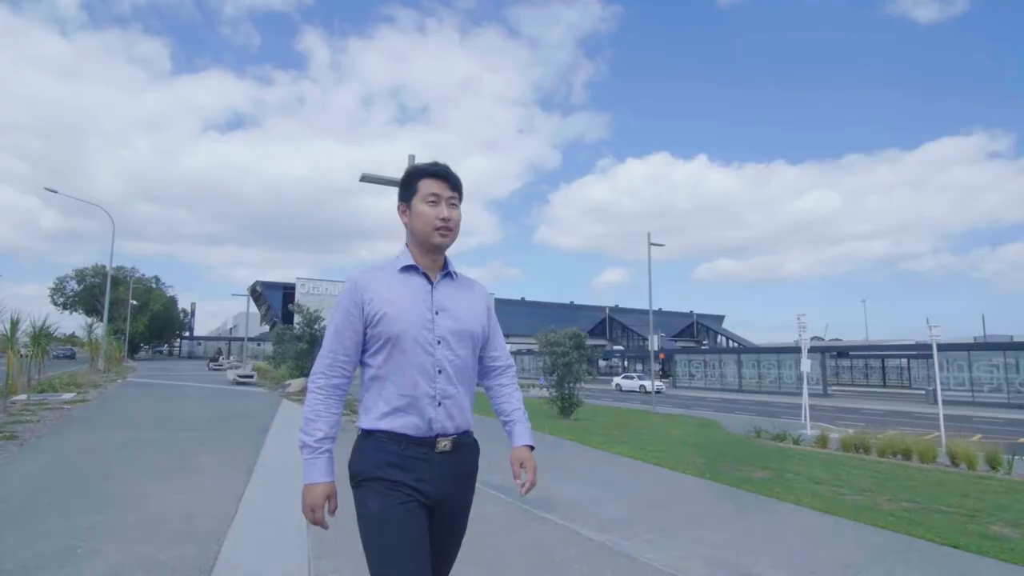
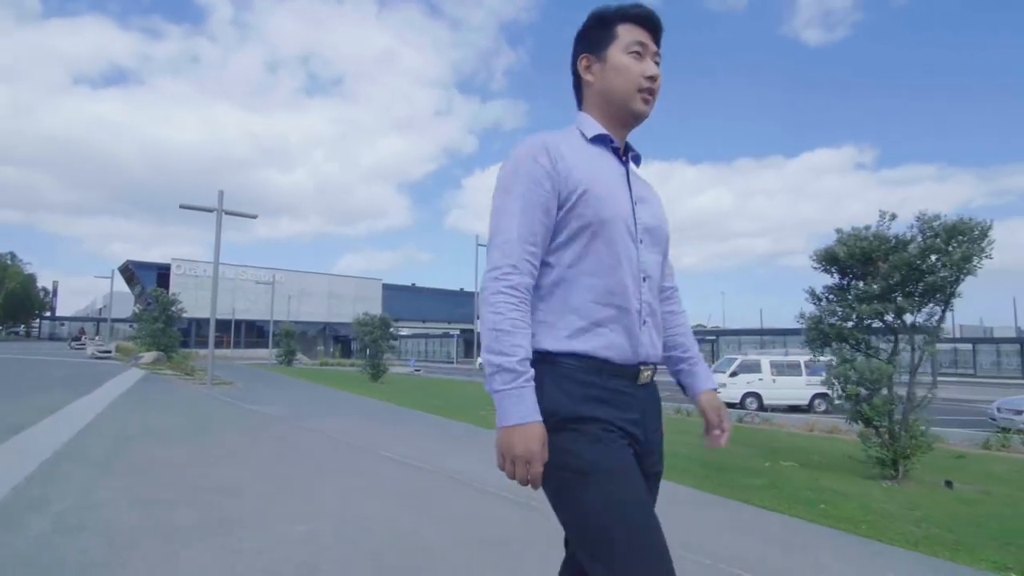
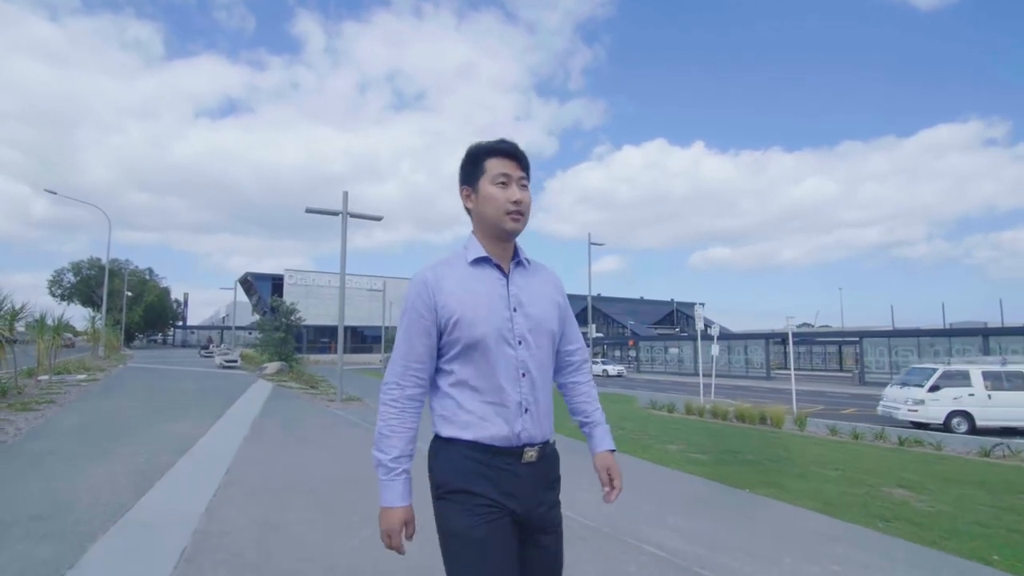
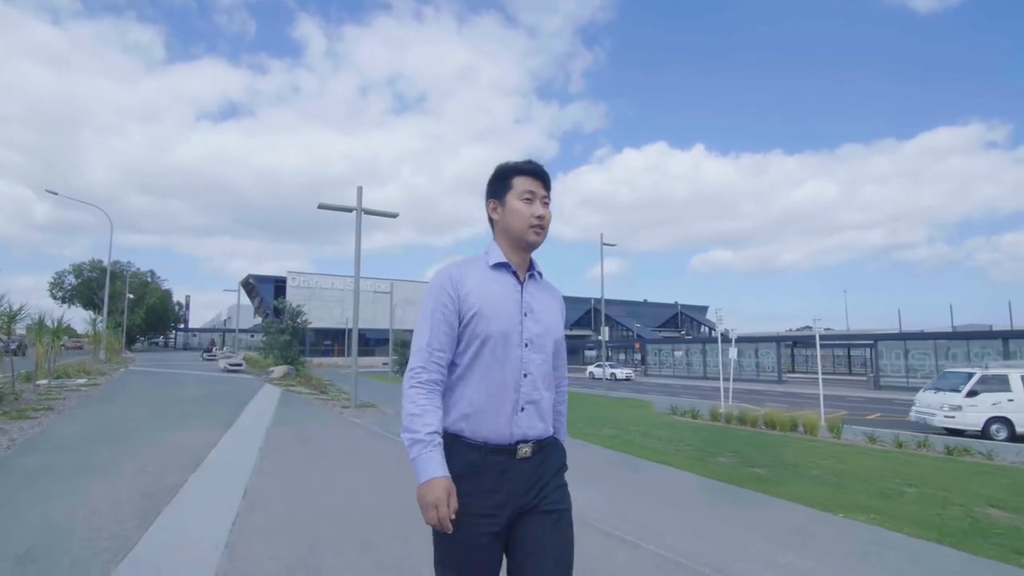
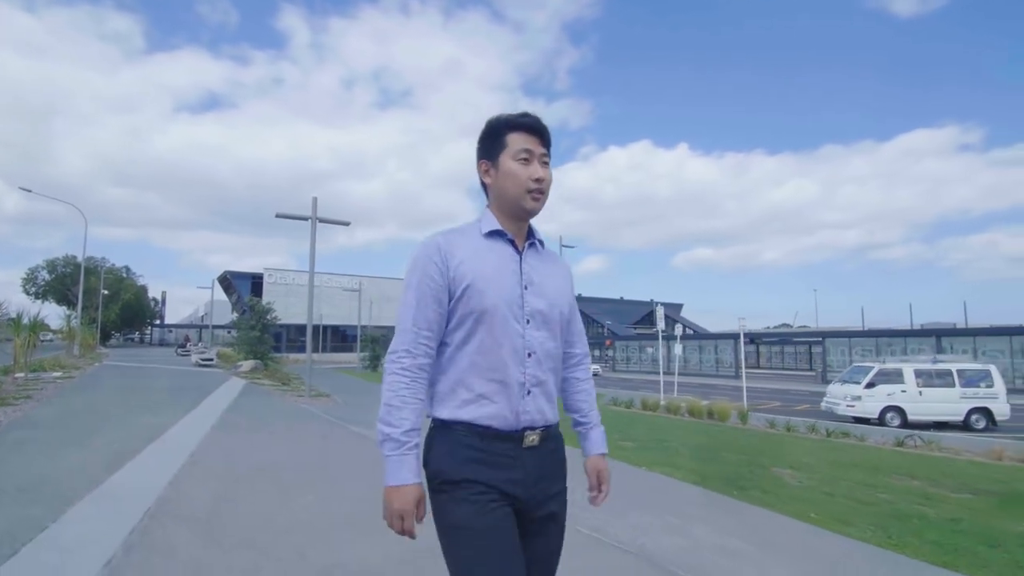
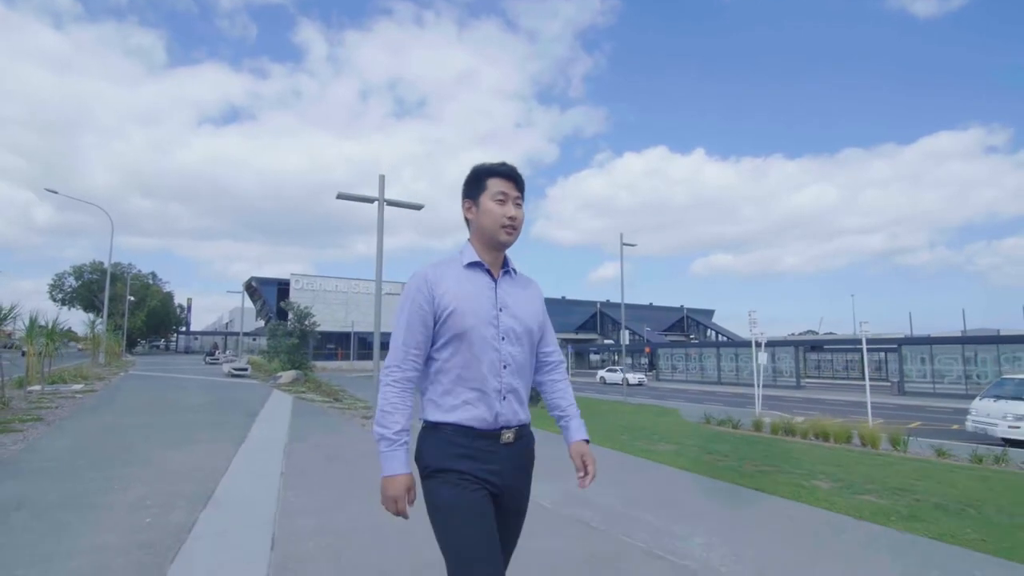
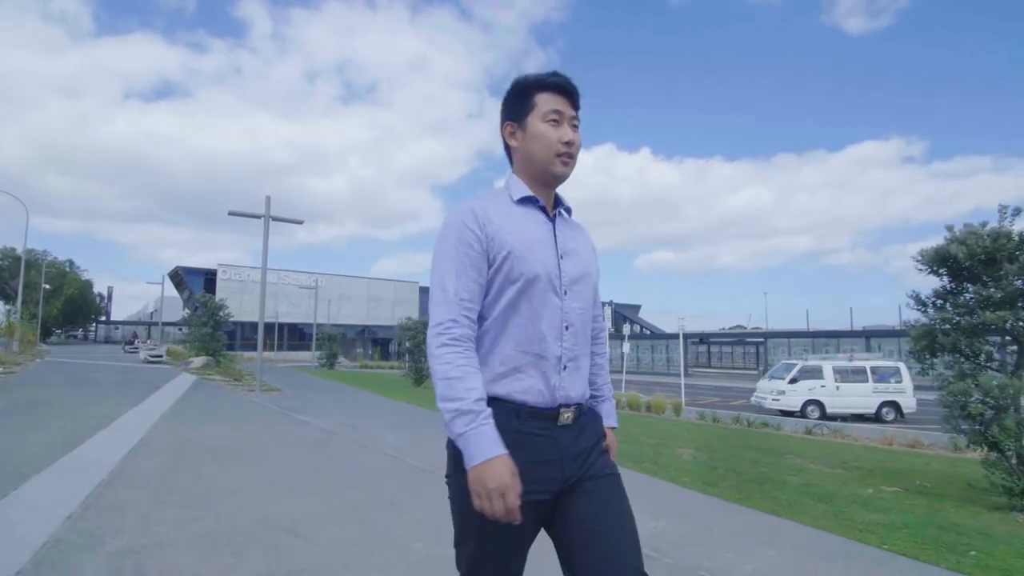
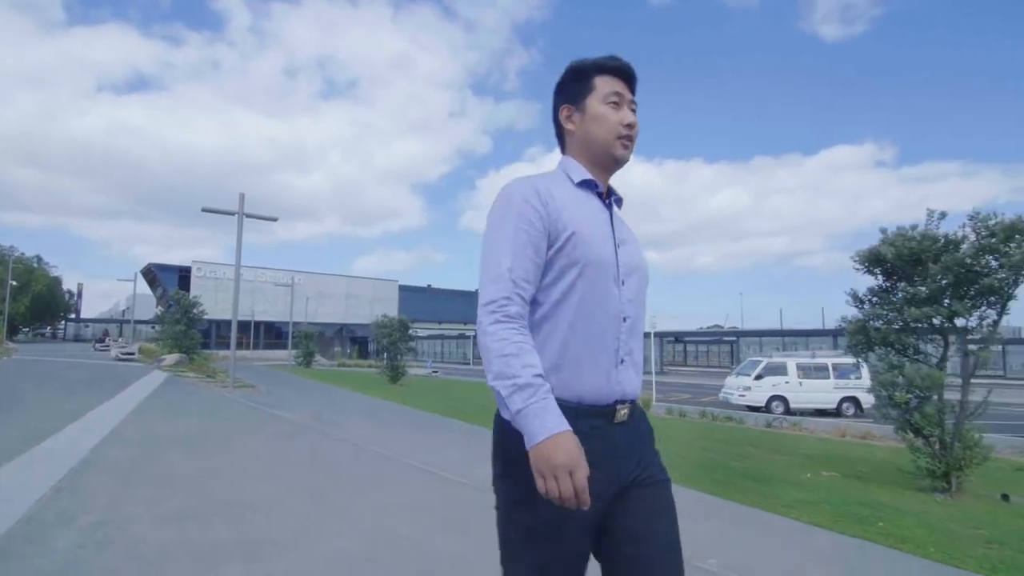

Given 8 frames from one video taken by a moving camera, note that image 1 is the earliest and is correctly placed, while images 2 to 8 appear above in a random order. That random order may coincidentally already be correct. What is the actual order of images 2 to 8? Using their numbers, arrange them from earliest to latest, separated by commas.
6, 4, 3, 5, 7, 8, 2
